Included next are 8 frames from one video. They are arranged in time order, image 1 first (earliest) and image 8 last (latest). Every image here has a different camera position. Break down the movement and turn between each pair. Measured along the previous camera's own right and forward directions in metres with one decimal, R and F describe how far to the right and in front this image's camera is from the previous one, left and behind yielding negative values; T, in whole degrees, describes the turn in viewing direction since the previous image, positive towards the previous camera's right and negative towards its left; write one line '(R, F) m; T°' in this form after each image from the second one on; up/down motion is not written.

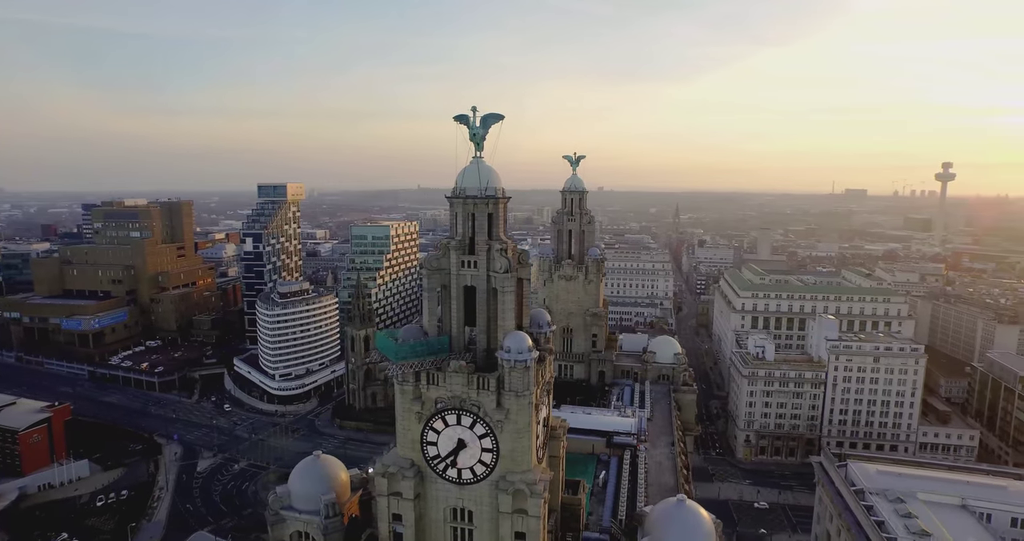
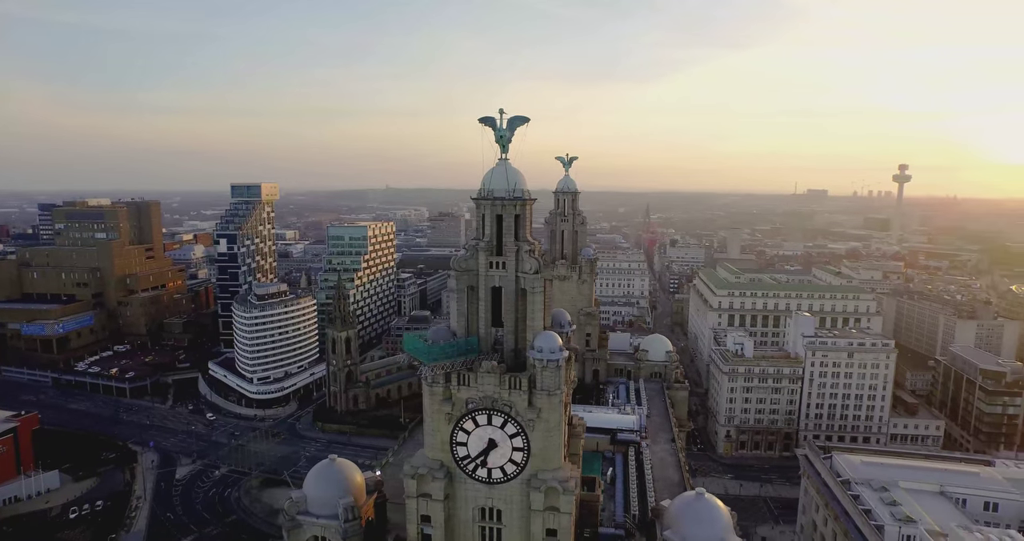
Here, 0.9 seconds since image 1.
(-1.8, -0.2) m; +3°
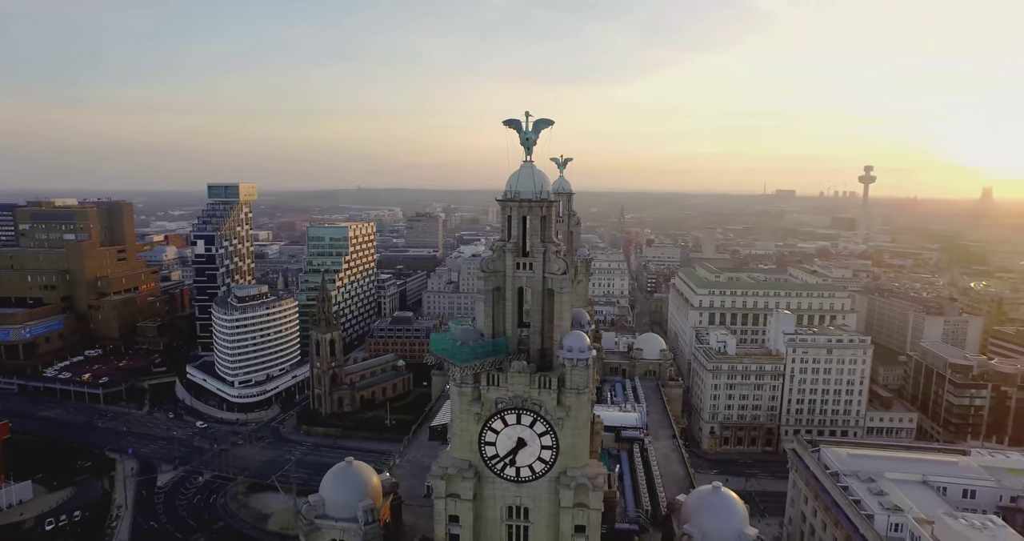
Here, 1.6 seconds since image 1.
(-1.7, -0.2) m; +3°
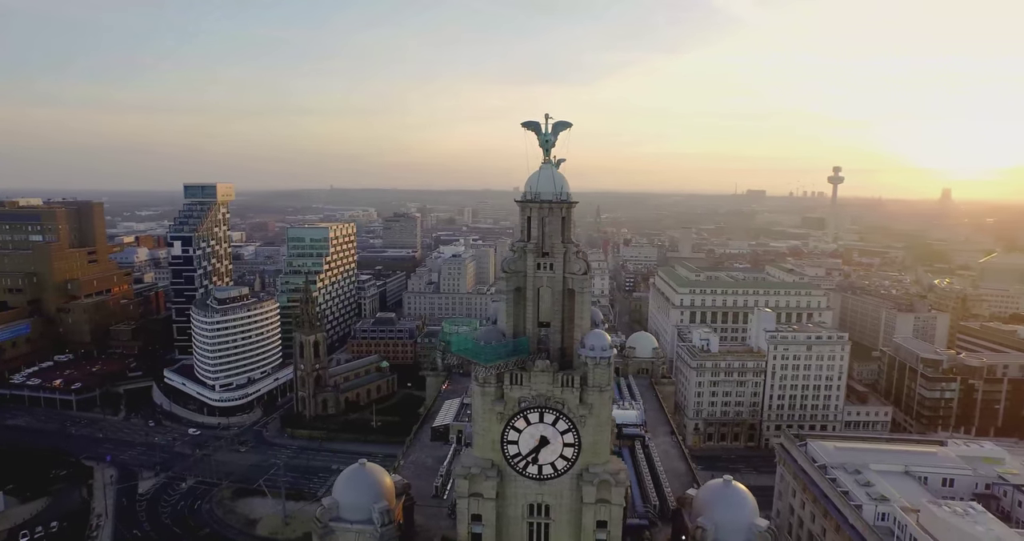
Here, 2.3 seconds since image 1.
(-1.5, -0.2) m; +3°
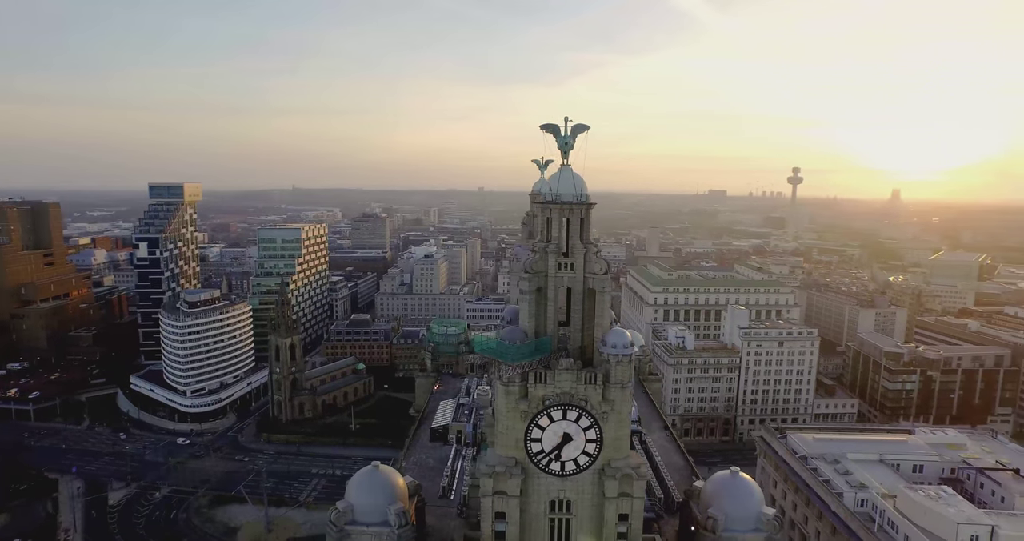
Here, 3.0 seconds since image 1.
(-1.8, -0.2) m; +4°
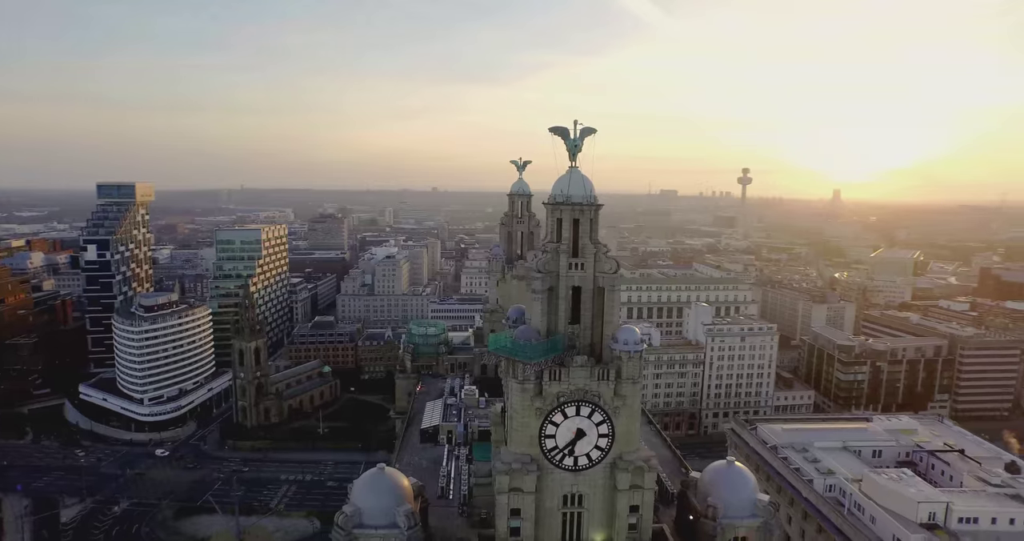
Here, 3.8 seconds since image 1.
(-1.9, -0.2) m; +5°
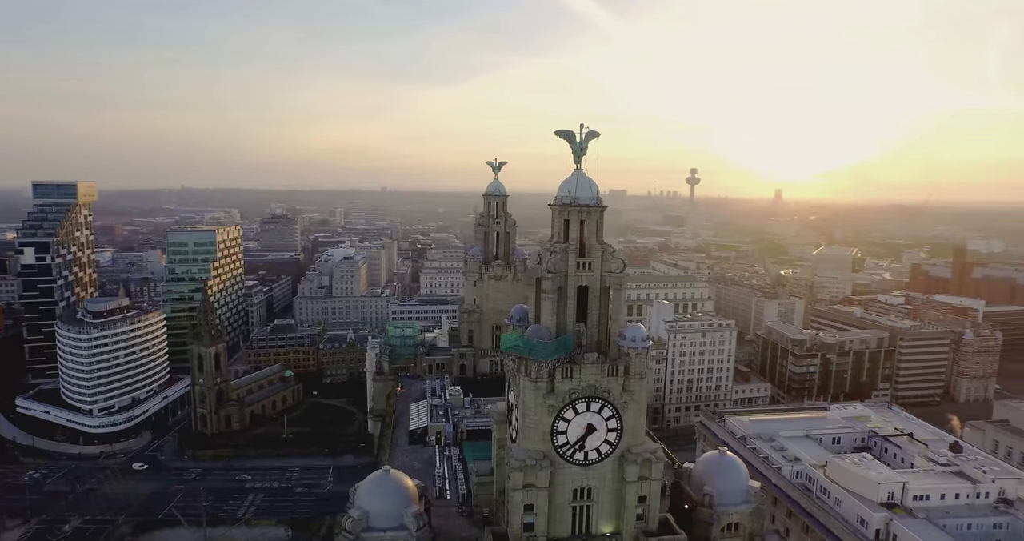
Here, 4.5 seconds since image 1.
(-2.0, -0.3) m; +5°
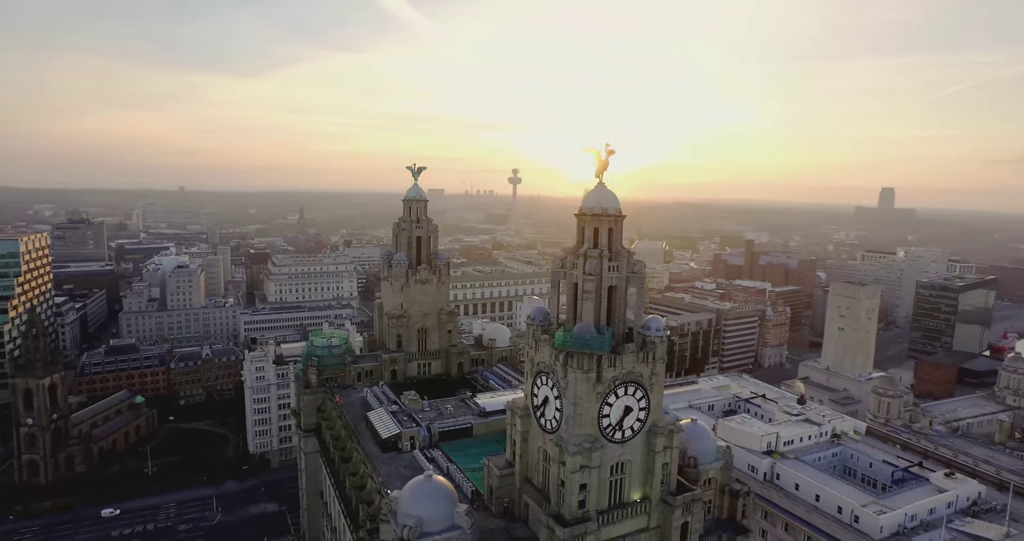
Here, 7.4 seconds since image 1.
(-8.1, -0.5) m; +18°
